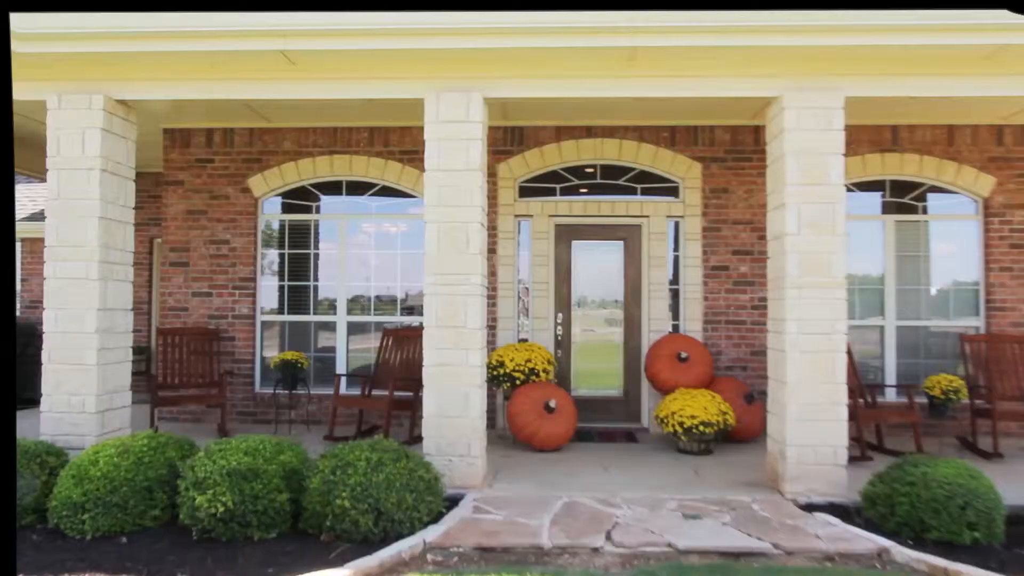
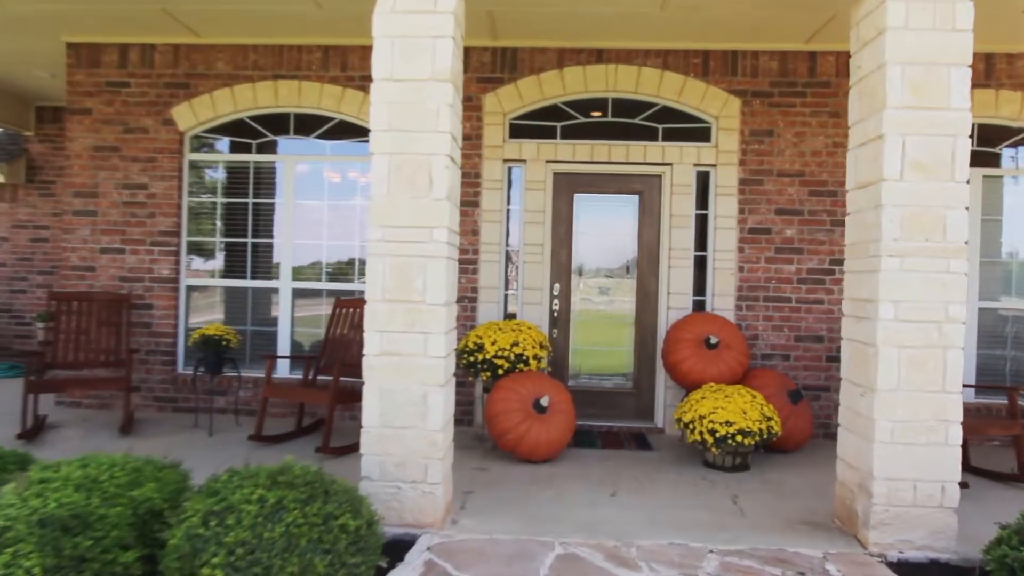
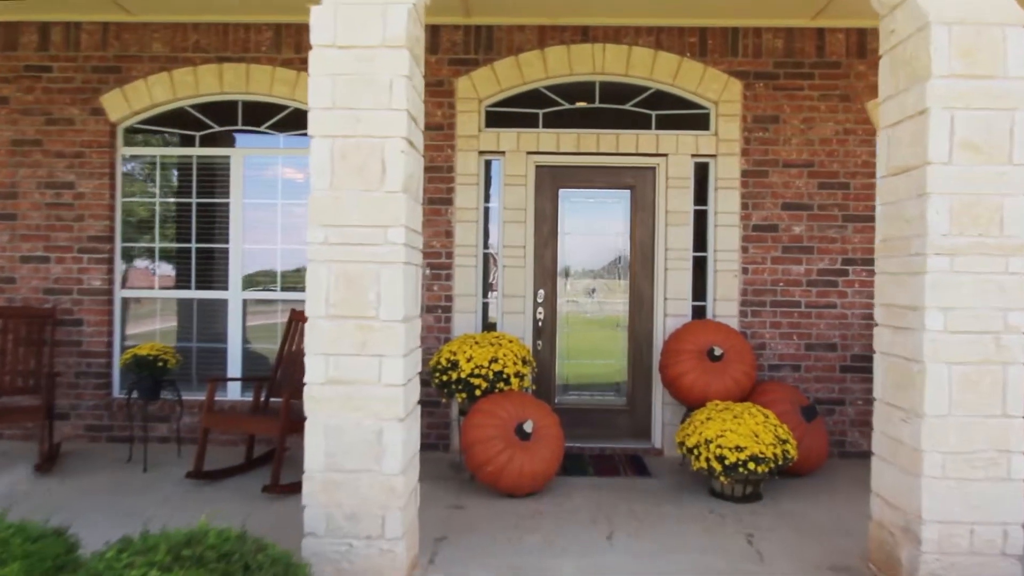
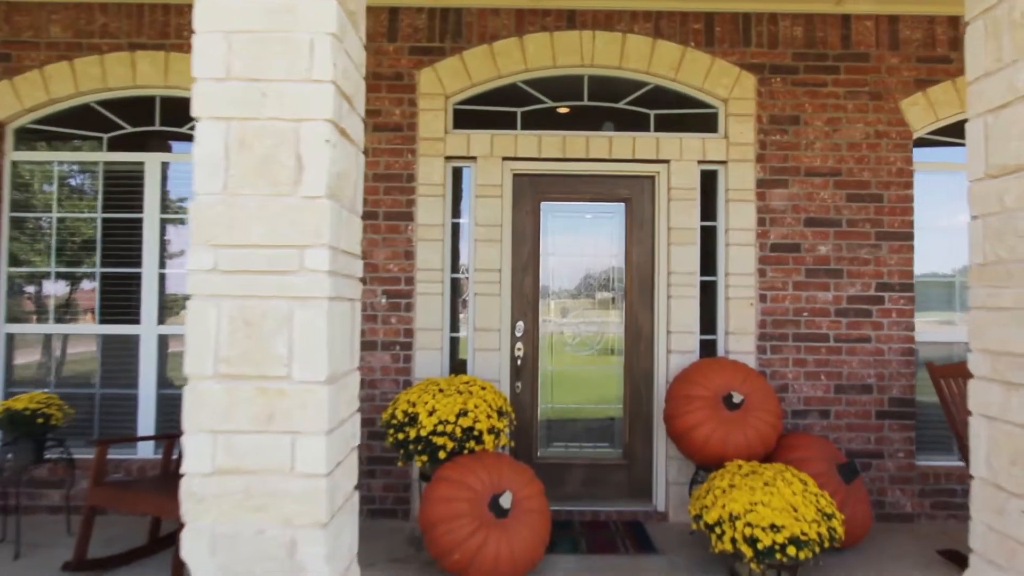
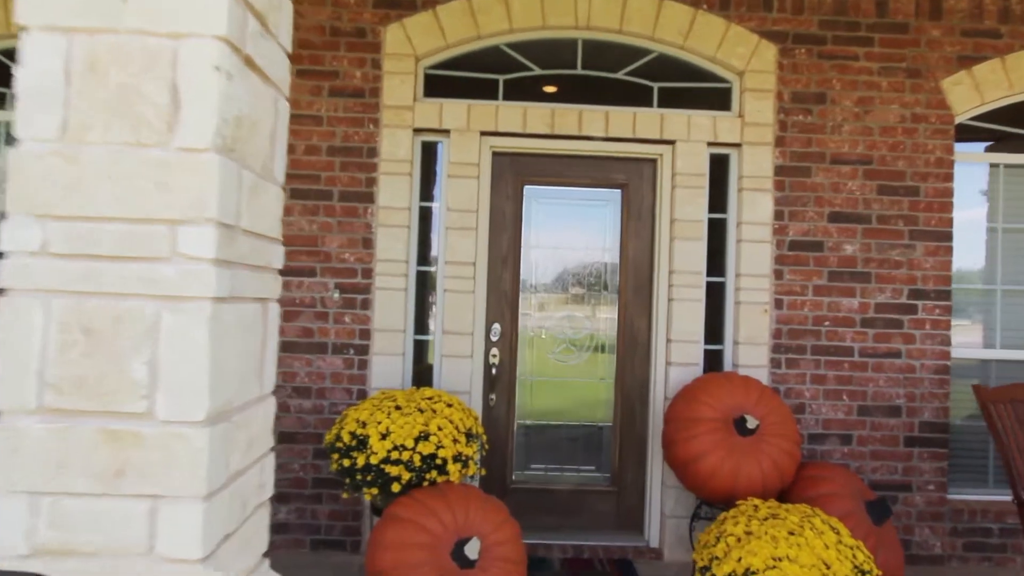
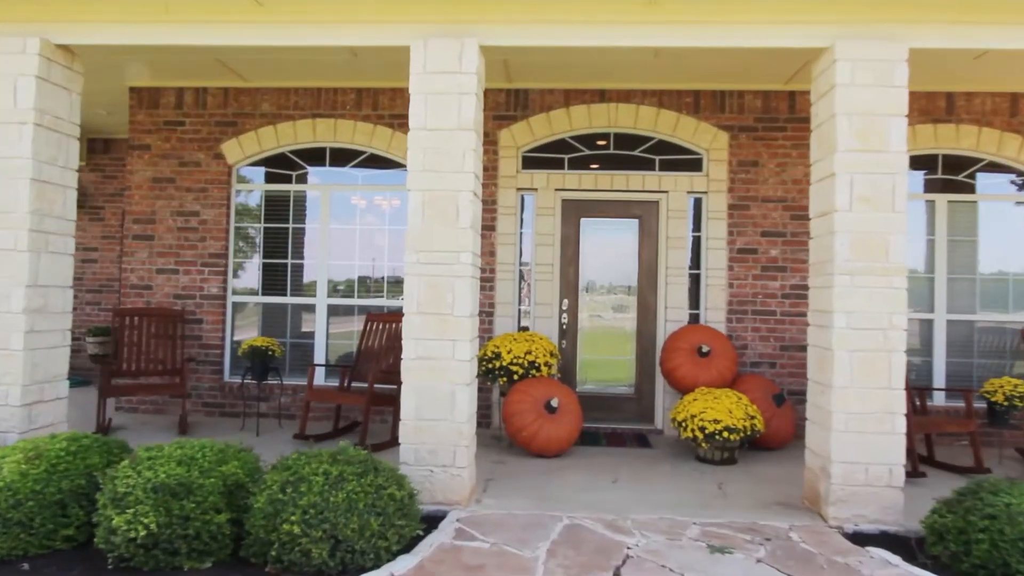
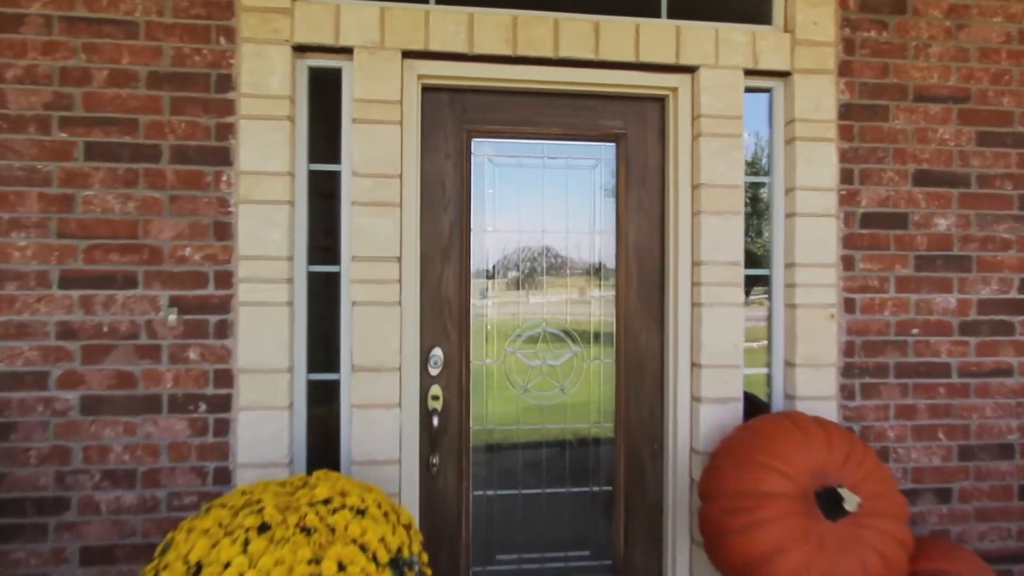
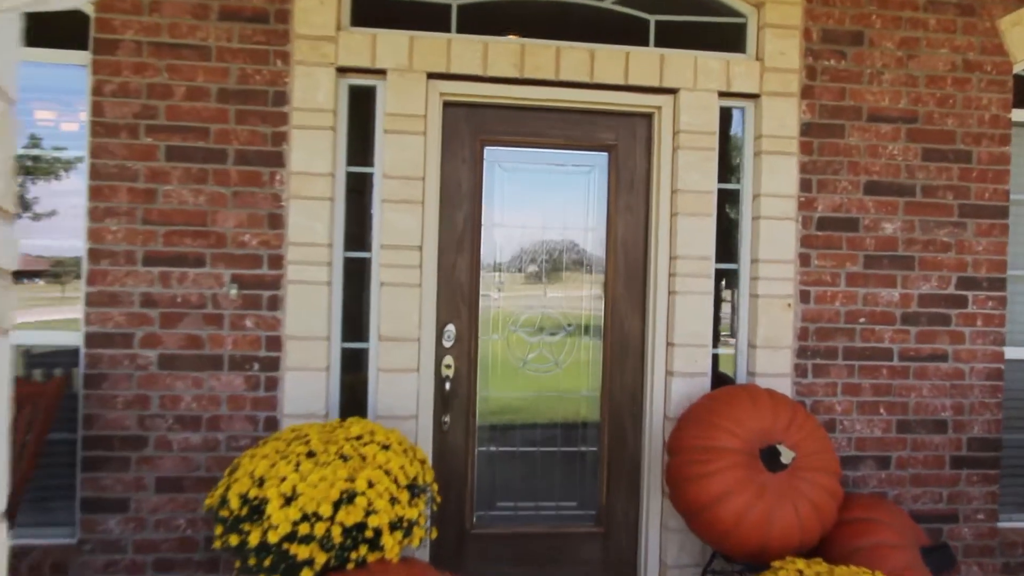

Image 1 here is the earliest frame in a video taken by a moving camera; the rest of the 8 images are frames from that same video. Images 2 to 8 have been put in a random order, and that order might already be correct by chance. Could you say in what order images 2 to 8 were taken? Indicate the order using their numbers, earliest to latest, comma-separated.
6, 2, 3, 4, 5, 8, 7
